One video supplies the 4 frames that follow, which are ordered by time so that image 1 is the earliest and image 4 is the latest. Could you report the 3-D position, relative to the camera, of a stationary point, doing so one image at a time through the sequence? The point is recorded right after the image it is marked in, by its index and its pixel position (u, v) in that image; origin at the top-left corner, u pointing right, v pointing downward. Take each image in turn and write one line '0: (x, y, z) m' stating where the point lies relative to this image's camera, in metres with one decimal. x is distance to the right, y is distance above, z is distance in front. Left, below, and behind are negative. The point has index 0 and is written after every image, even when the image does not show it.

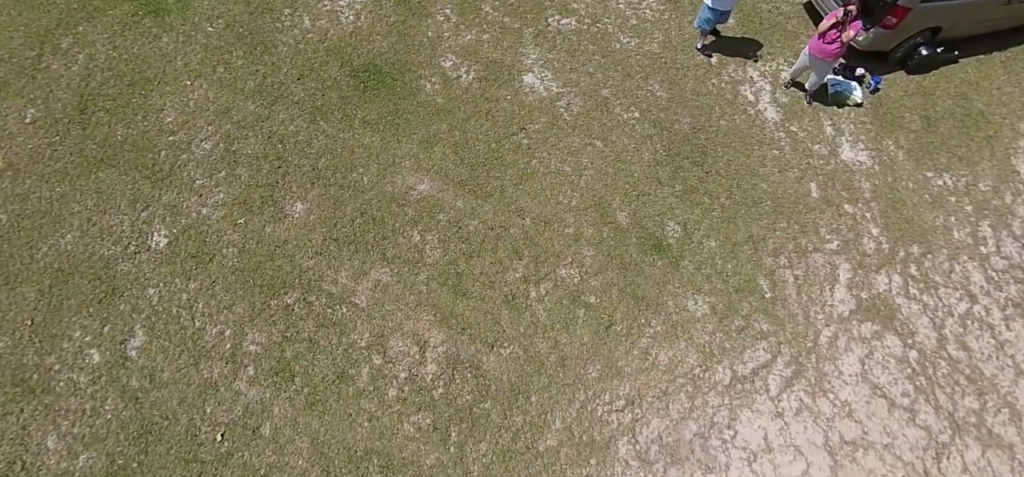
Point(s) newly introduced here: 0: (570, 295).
0: (+1.0, -1.0, +8.2) m
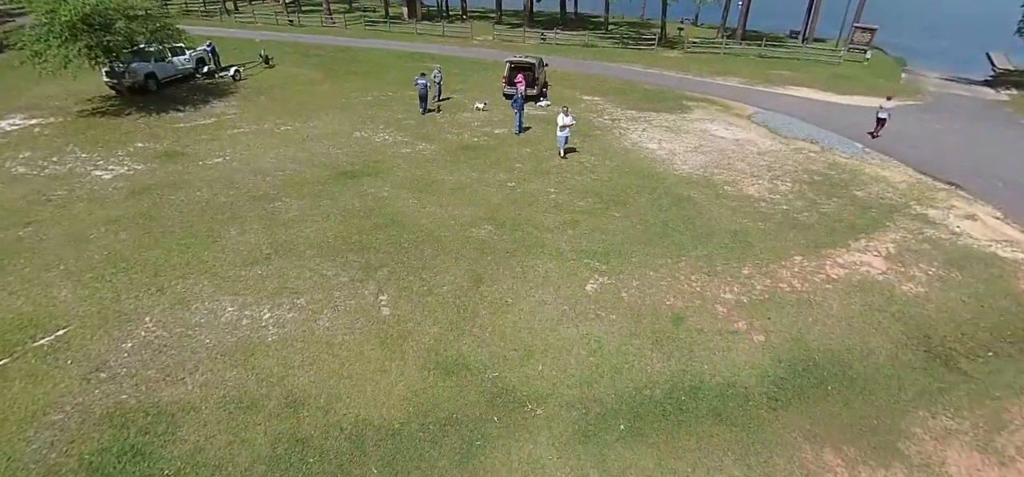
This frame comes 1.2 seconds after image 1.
0: (+0.9, -1.0, +6.5) m
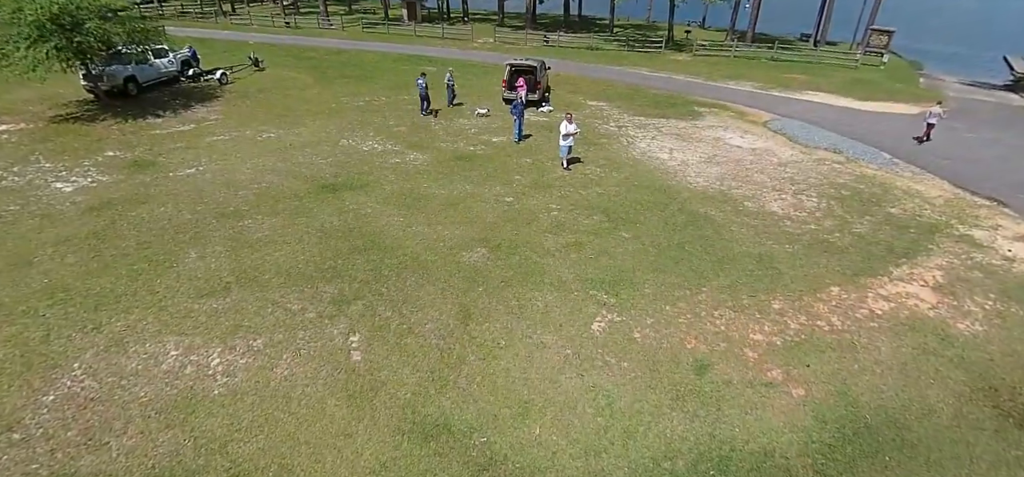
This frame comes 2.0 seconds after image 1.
0: (+0.8, -1.4, +5.6) m
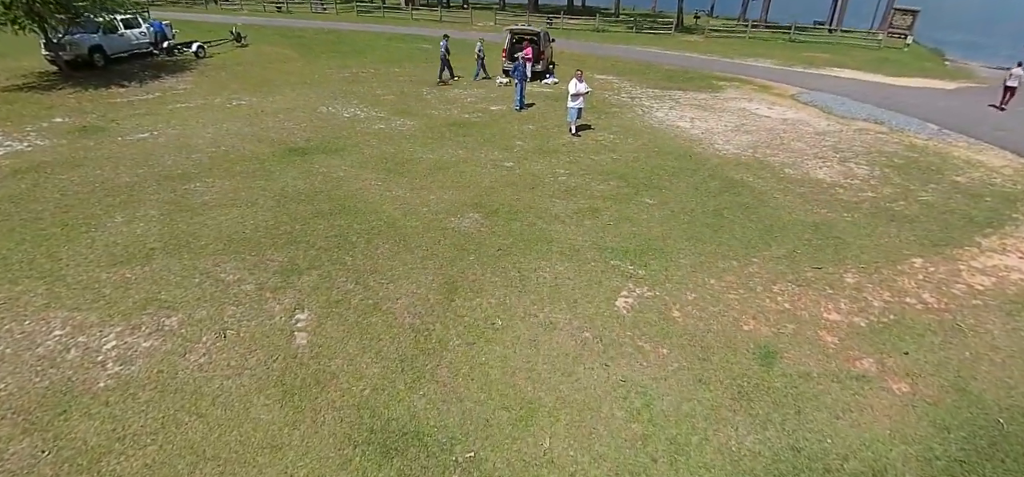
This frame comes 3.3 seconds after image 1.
0: (+0.8, -0.9, +4.1) m
